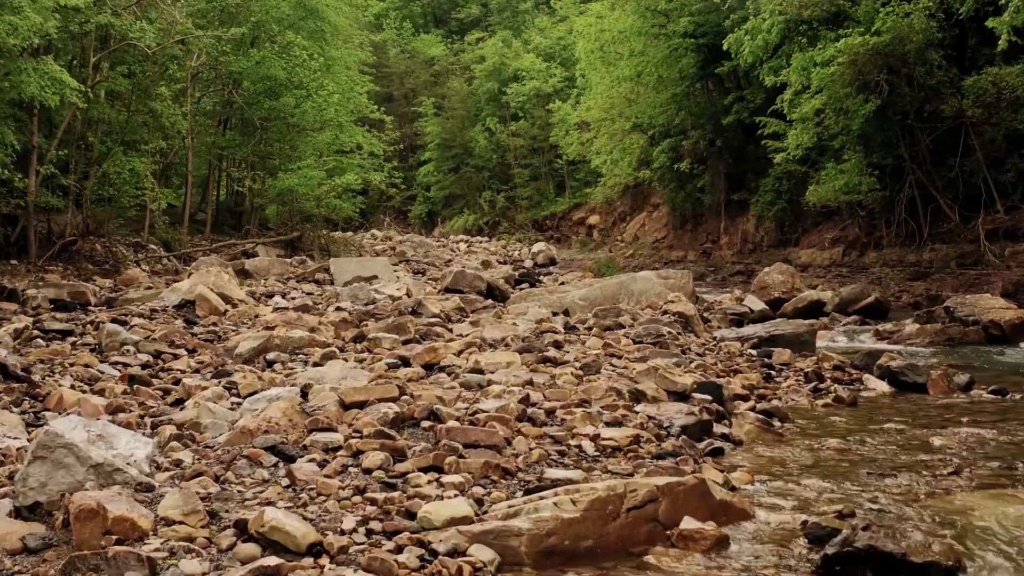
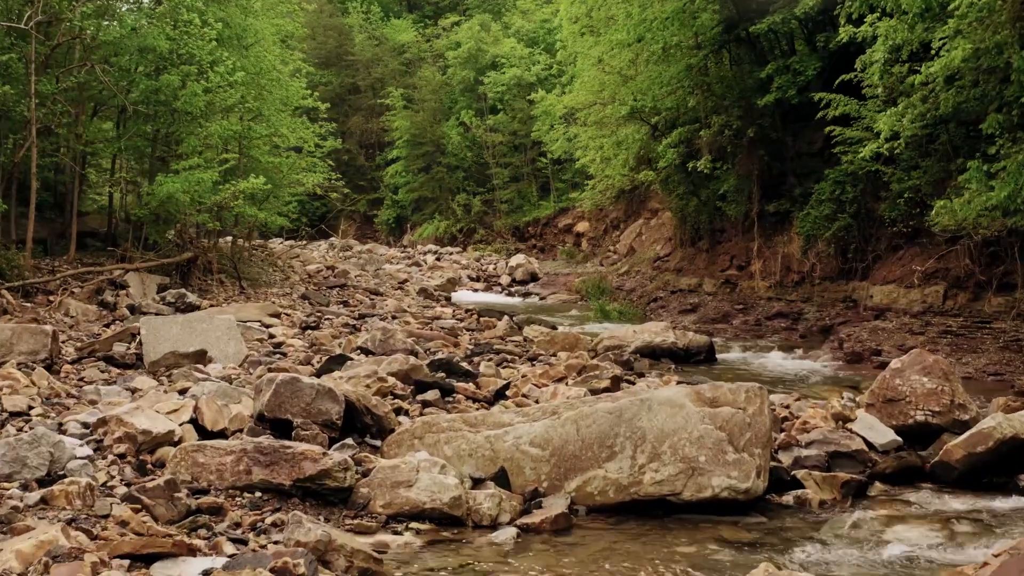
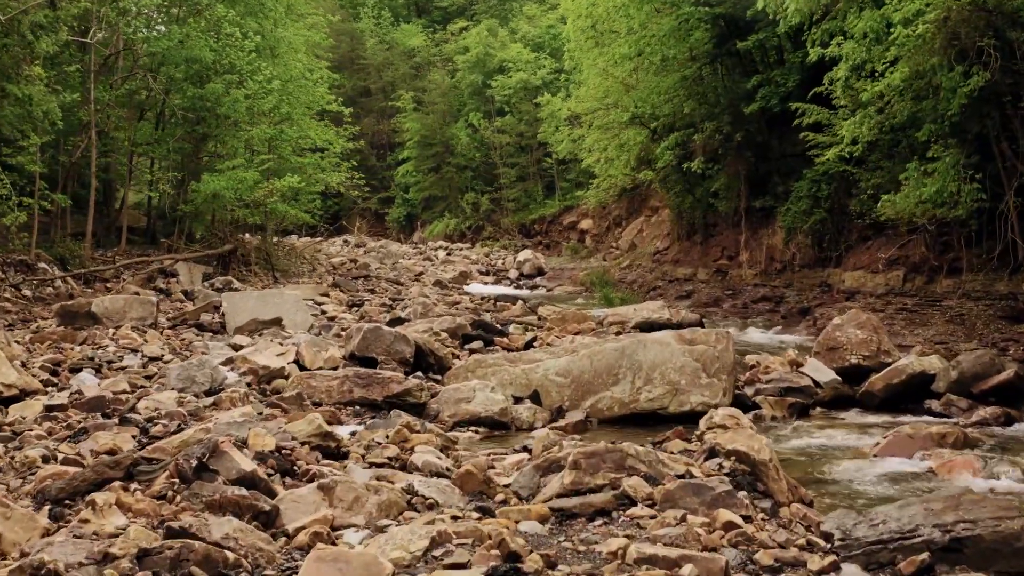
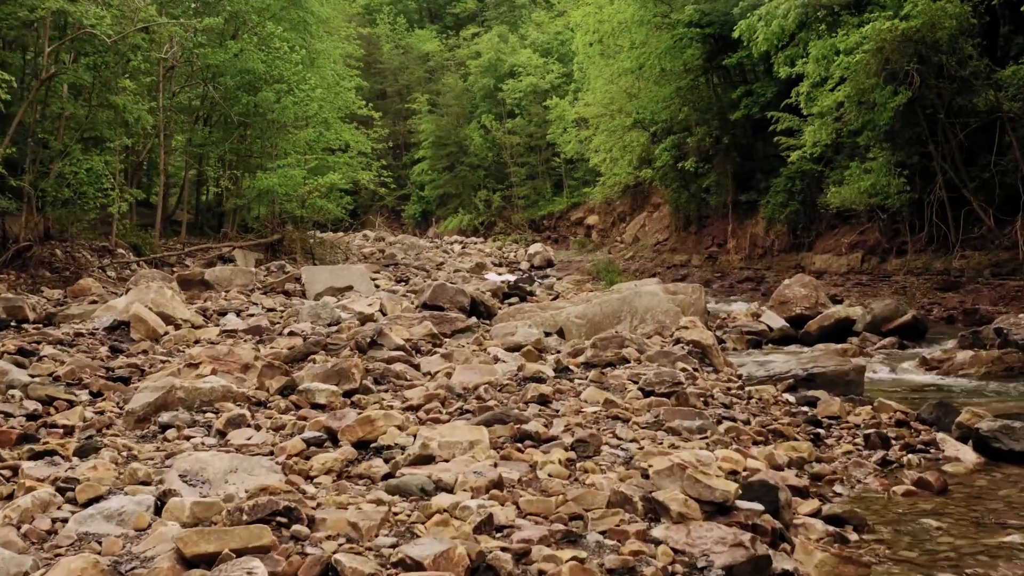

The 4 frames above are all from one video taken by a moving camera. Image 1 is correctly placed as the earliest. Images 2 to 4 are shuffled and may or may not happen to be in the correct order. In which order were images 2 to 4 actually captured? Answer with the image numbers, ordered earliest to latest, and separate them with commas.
4, 3, 2
